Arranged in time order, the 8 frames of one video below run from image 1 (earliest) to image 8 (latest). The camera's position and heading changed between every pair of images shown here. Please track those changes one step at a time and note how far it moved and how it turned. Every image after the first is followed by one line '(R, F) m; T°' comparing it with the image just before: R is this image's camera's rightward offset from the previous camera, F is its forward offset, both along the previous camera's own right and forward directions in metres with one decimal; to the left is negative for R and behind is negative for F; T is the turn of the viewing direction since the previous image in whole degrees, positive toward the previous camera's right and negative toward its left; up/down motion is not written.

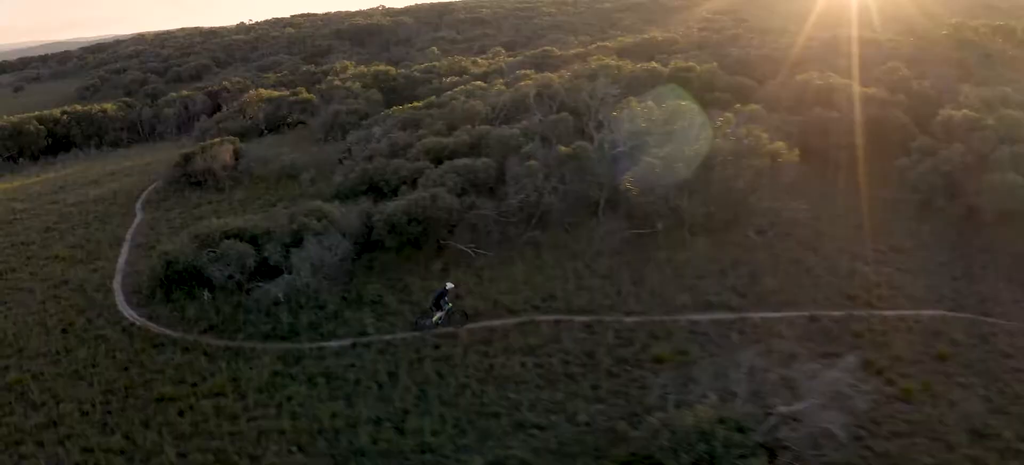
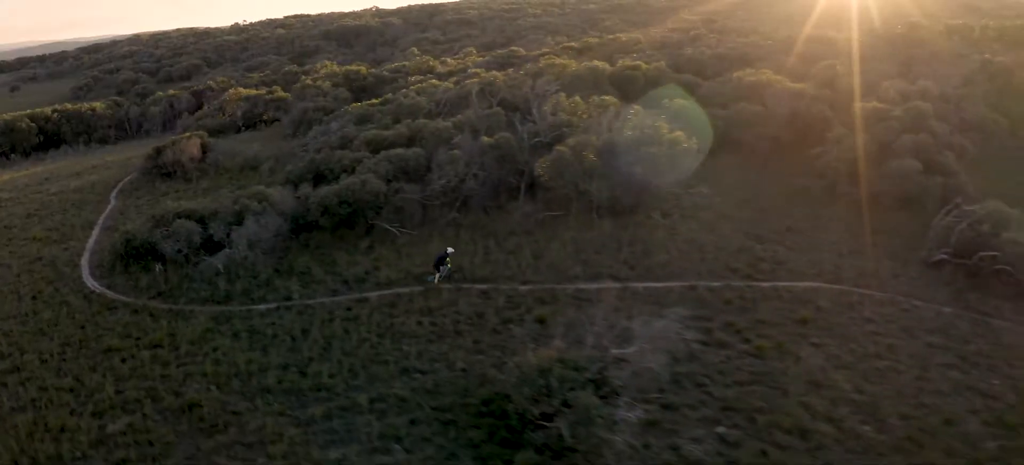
(+3.4, -1.2) m; -1°
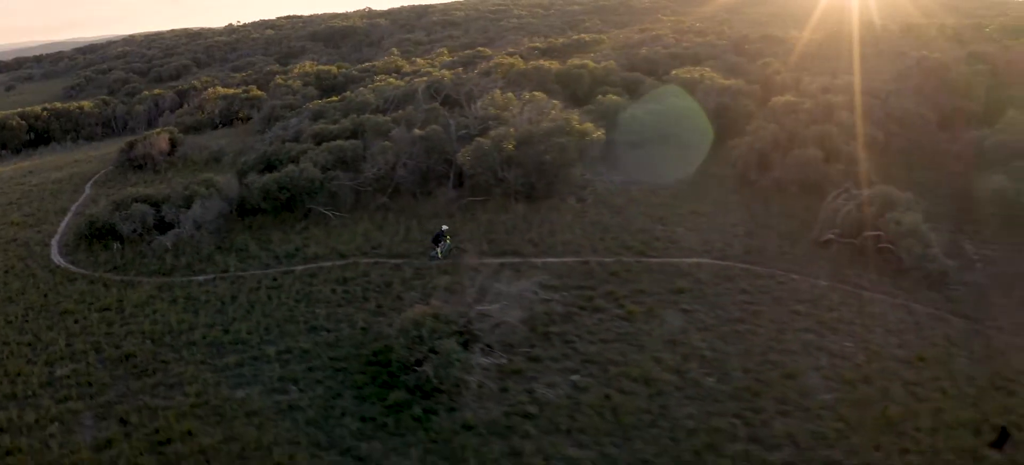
(+3.7, -1.3) m; -1°
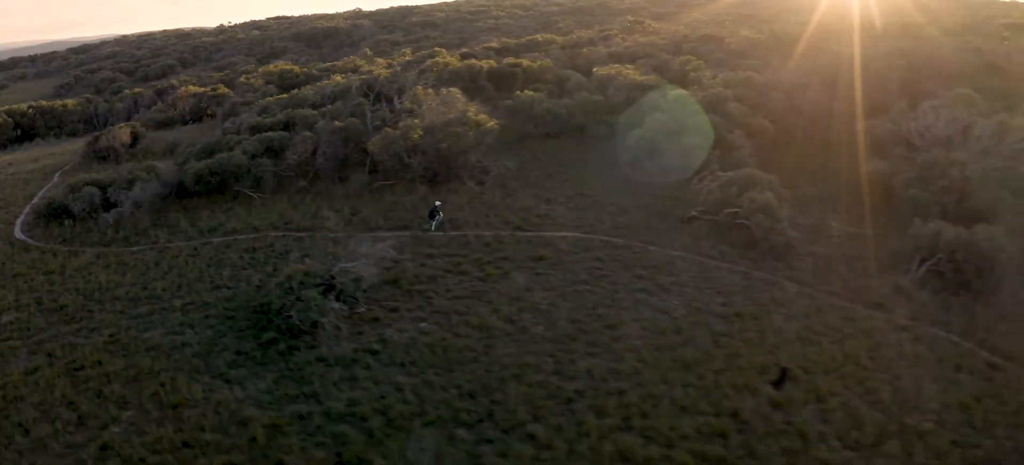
(+5.4, -1.8) m; -1°
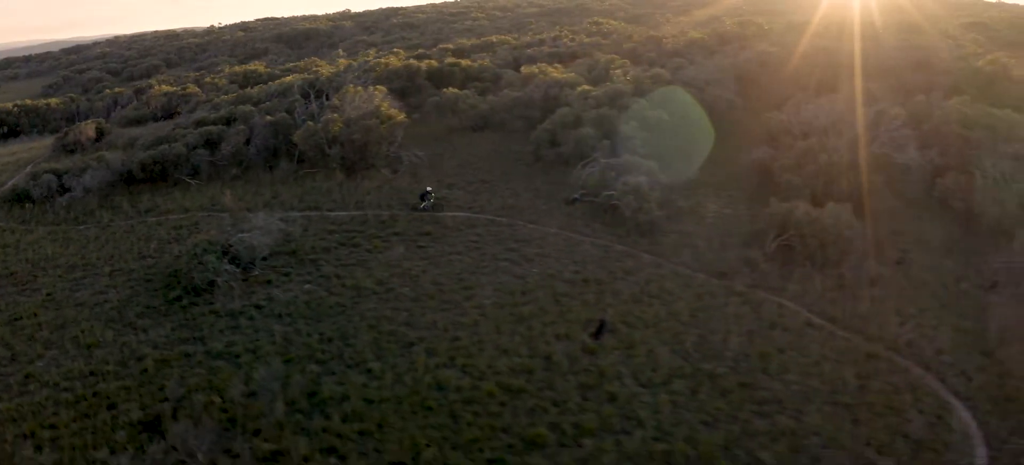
(+5.9, -1.8) m; -1°
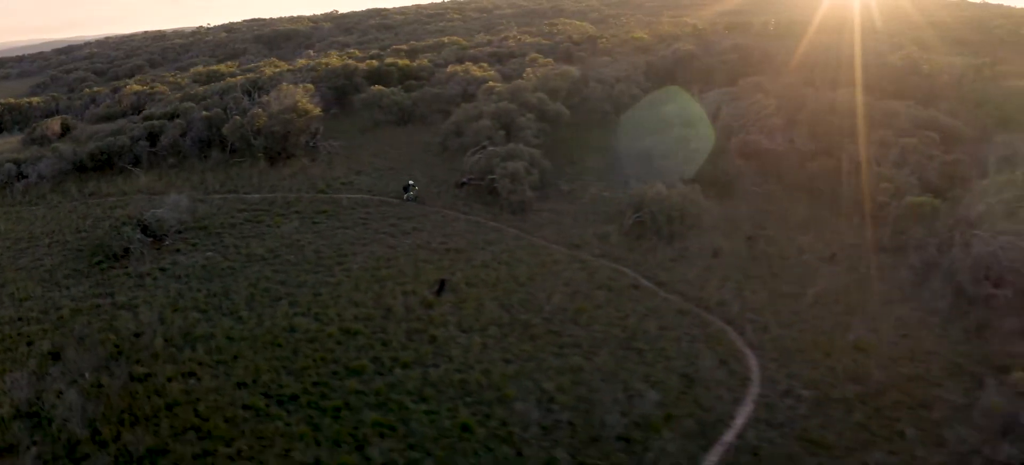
(+7.0, -2.1) m; -1°
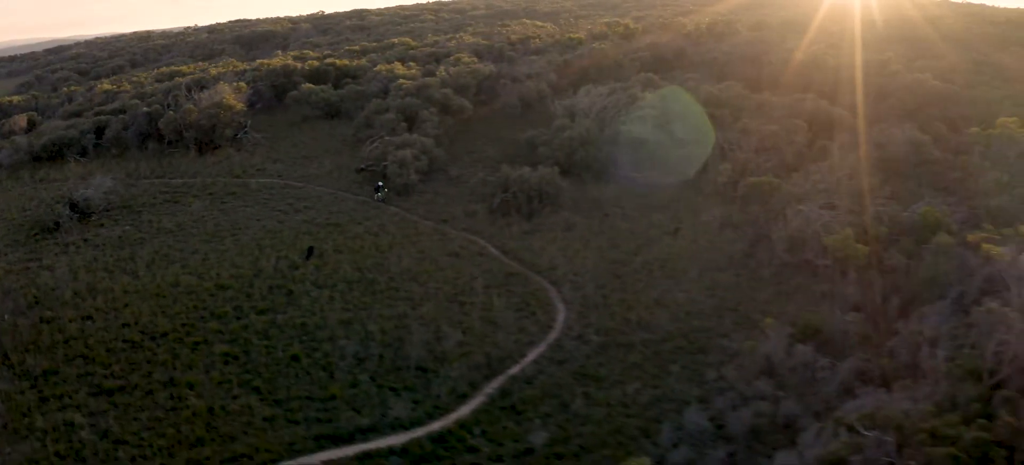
(+8.3, -2.4) m; -1°
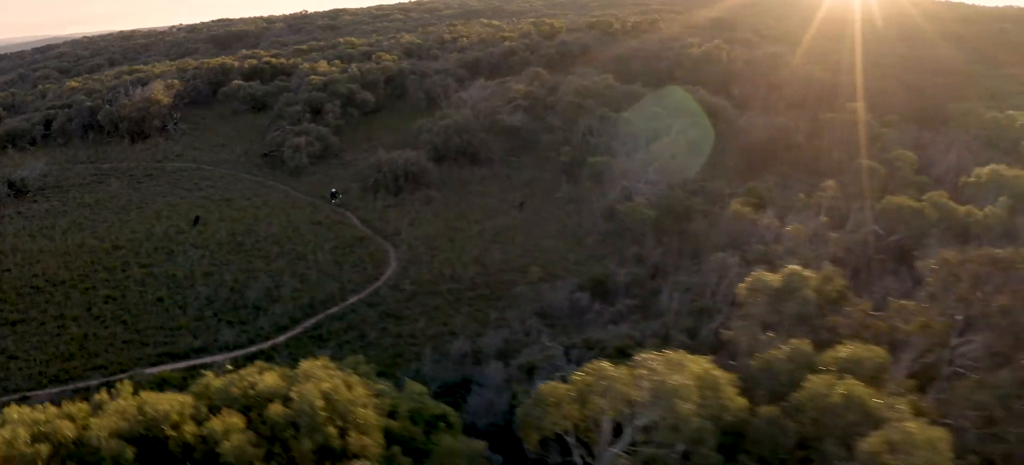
(+10.4, -3.0) m; -1°
